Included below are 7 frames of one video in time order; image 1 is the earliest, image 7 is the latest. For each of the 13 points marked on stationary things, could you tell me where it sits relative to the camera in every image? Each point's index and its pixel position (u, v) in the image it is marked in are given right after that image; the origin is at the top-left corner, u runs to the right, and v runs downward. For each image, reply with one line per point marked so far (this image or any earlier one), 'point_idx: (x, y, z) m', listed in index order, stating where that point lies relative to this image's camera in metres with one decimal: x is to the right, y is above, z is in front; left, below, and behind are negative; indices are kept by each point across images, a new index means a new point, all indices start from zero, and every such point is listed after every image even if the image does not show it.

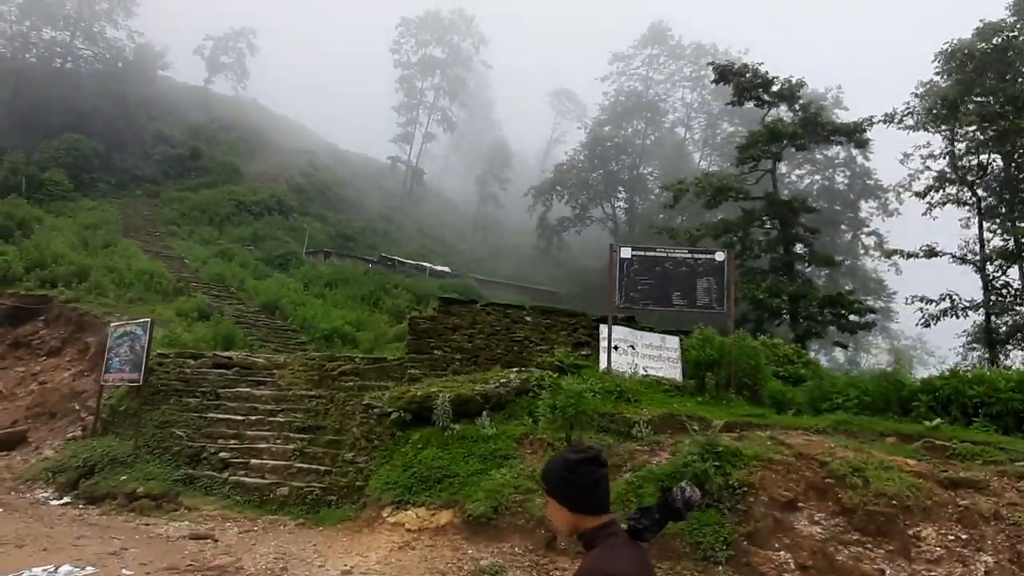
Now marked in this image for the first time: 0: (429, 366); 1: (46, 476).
0: (-1.0, -1.0, +8.3) m
1: (-5.7, -2.3, +8.3) m
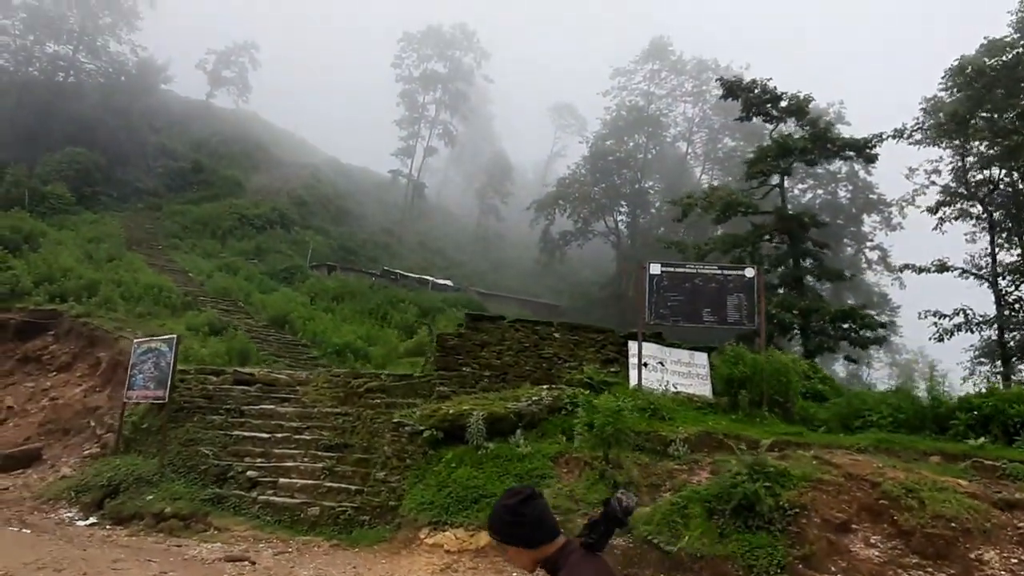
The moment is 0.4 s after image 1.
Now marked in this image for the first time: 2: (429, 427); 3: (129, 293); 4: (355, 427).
0: (-0.7, -1.2, +8.3) m
1: (-5.4, -2.5, +8.2) m
2: (-0.9, -1.5, +7.5) m
3: (-10.4, 0.0, +18.1) m
4: (-2.0, -1.7, +8.4) m
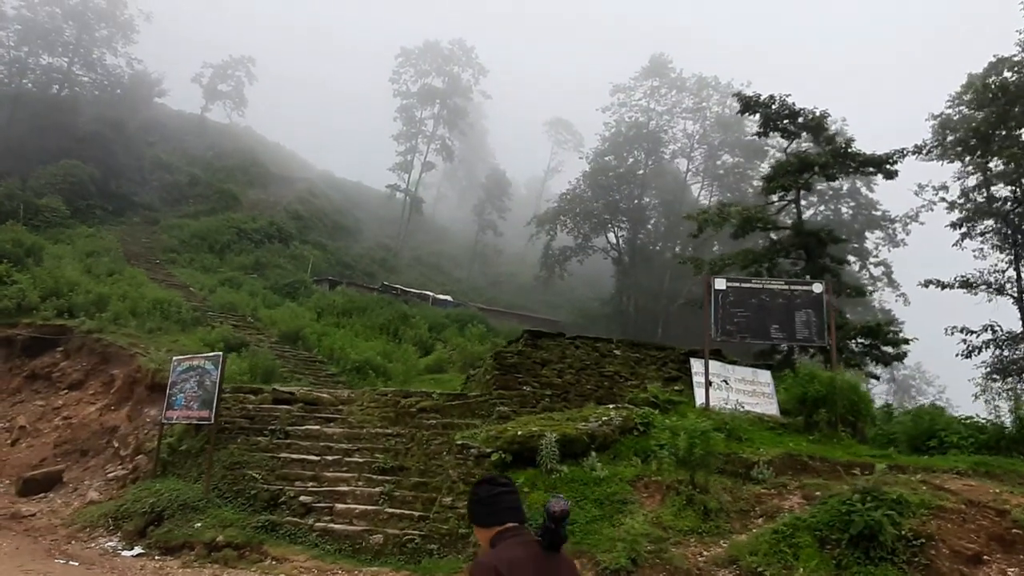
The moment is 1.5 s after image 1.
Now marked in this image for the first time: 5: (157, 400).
0: (+0.1, -1.3, +7.9) m
1: (-4.6, -2.7, +7.7) m
2: (-0.2, -1.7, +7.1) m
3: (-9.8, -0.4, +17.6) m
4: (-1.2, -1.9, +8.0) m
5: (-6.3, -2.0, +12.0) m
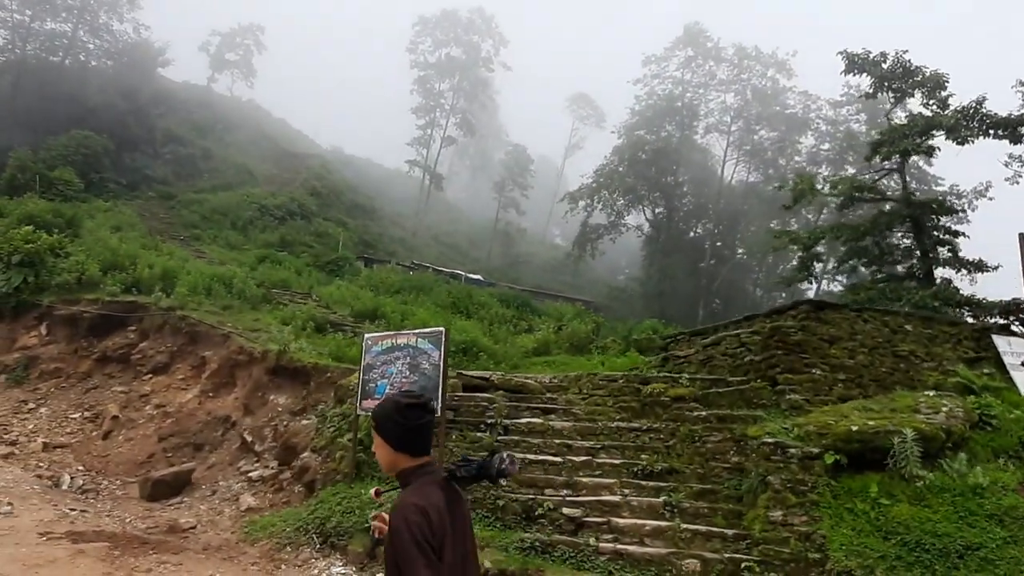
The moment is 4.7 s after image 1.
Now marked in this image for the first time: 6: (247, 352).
0: (+2.9, -1.0, +6.5) m
1: (-1.8, -2.3, +6.2) m
2: (+2.6, -1.4, +5.7) m
3: (-7.2, +0.2, +15.9) m
4: (+1.6, -1.5, +6.5) m
5: (-3.6, -1.5, +10.5) m
6: (-4.6, -1.1, +11.6) m
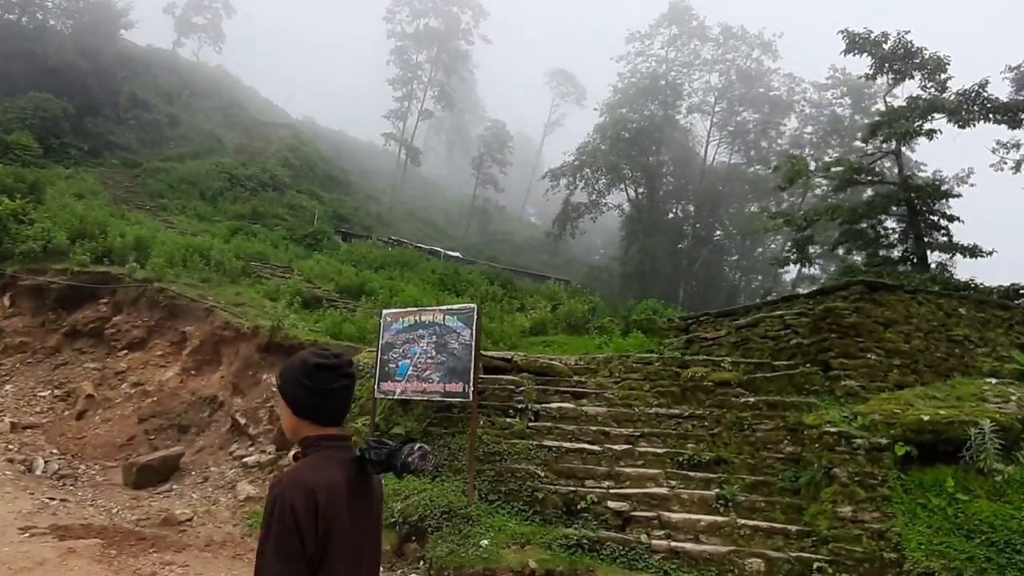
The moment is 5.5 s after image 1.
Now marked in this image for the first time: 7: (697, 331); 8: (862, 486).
0: (+3.2, -0.8, +6.1) m
1: (-1.5, -2.1, +5.6) m
2: (+3.0, -1.2, +5.3) m
3: (-7.3, +0.9, +15.0) m
4: (+1.9, -1.3, +6.1) m
5: (-3.4, -1.1, +9.8) m
6: (-4.5, -0.6, +10.8) m
7: (+2.4, -0.6, +8.7) m
8: (+2.6, -1.5, +5.1) m
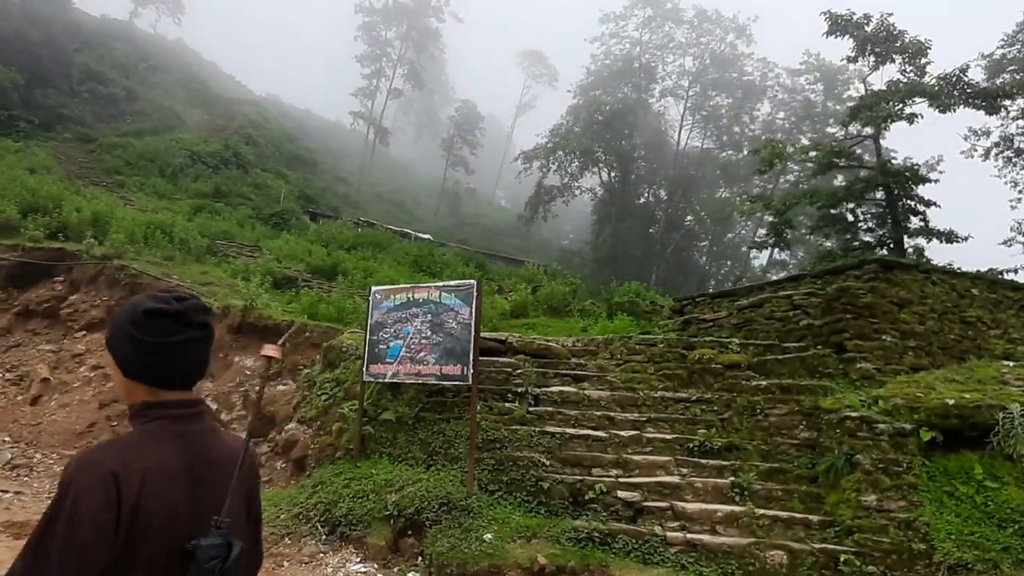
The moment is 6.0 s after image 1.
0: (+3.2, -0.6, +5.8) m
1: (-1.5, -1.9, +5.2) m
2: (+3.0, -1.0, +5.0) m
3: (-7.7, +1.3, +14.2) m
4: (+1.9, -1.1, +5.8) m
5: (-3.6, -0.8, +9.2) m
6: (-4.7, -0.3, +10.2) m
7: (+2.3, -0.3, +8.4) m
8: (+2.7, -1.3, +4.9) m
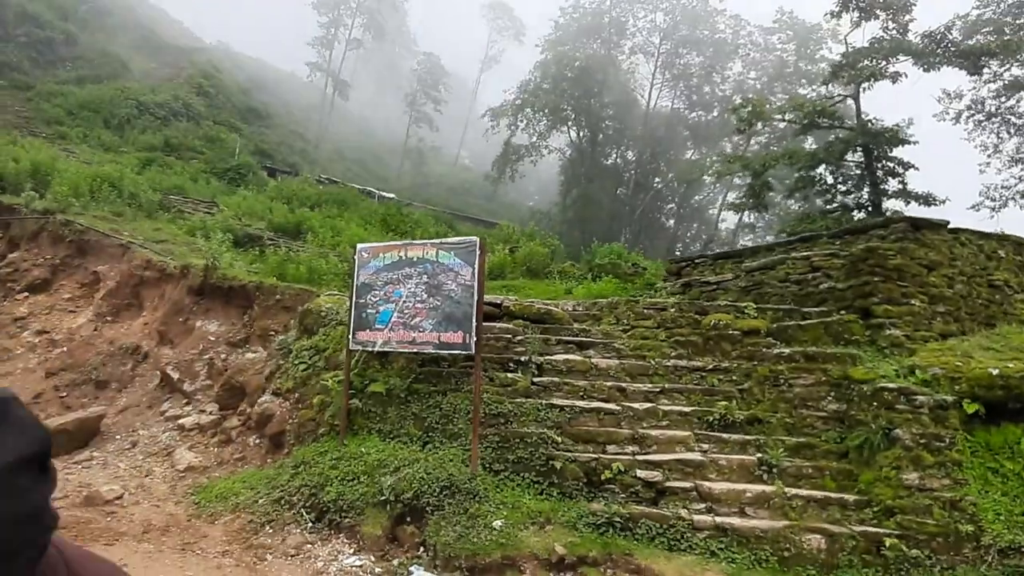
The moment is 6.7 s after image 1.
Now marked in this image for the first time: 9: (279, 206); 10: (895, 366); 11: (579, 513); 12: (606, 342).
0: (+3.2, -0.3, +5.4) m
1: (-1.4, -1.6, +4.6) m
2: (+3.1, -0.7, +4.7) m
3: (-8.1, +2.1, +13.0) m
4: (+1.9, -0.8, +5.3) m
5: (-3.8, -0.3, +8.5) m
6: (-4.9, +0.3, +9.3) m
7: (+2.1, +0.2, +8.0) m
8: (+2.8, -1.1, +4.5) m
9: (-6.4, +2.3, +18.9) m
10: (+2.9, -0.6, +5.1) m
11: (+0.5, -1.5, +4.4) m
12: (+0.8, -0.5, +6.0) m
